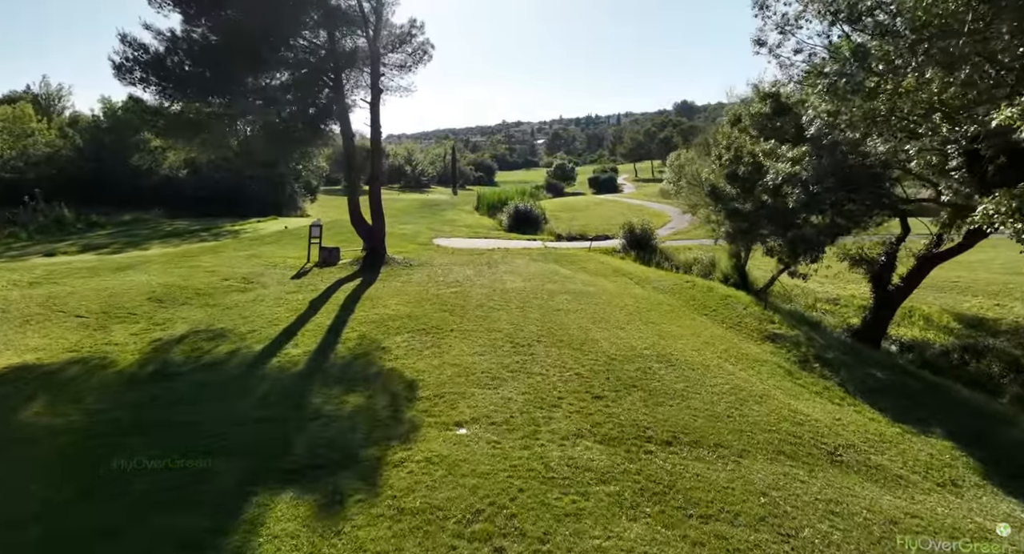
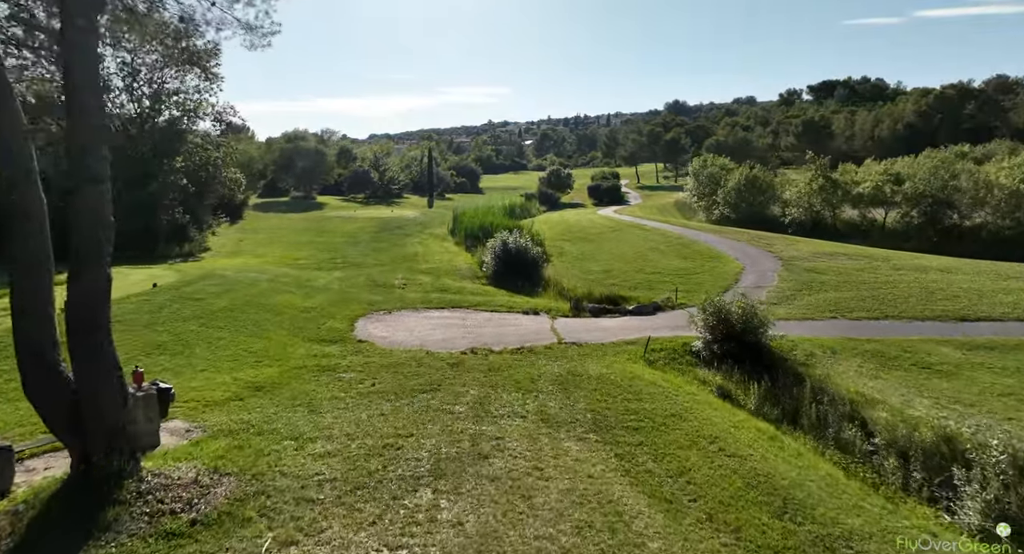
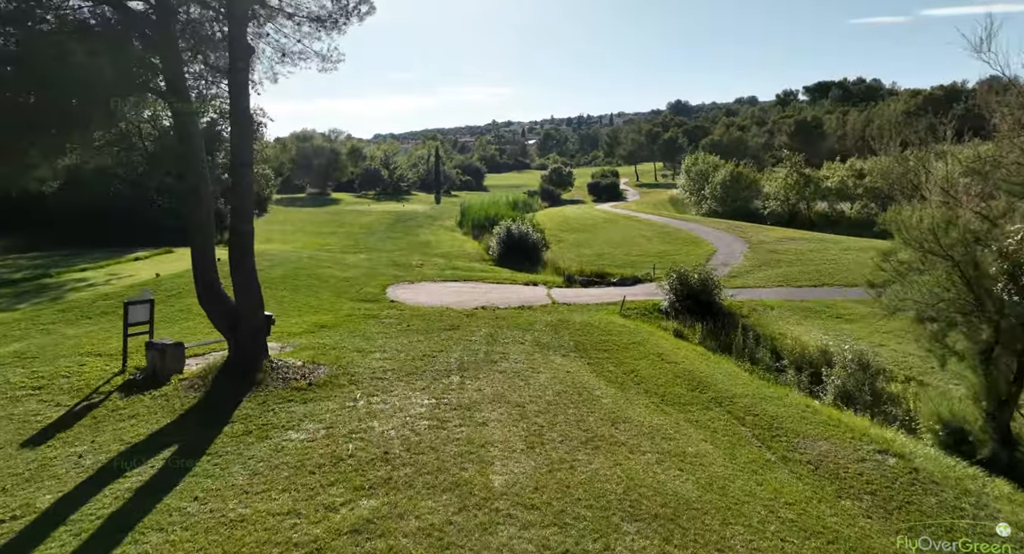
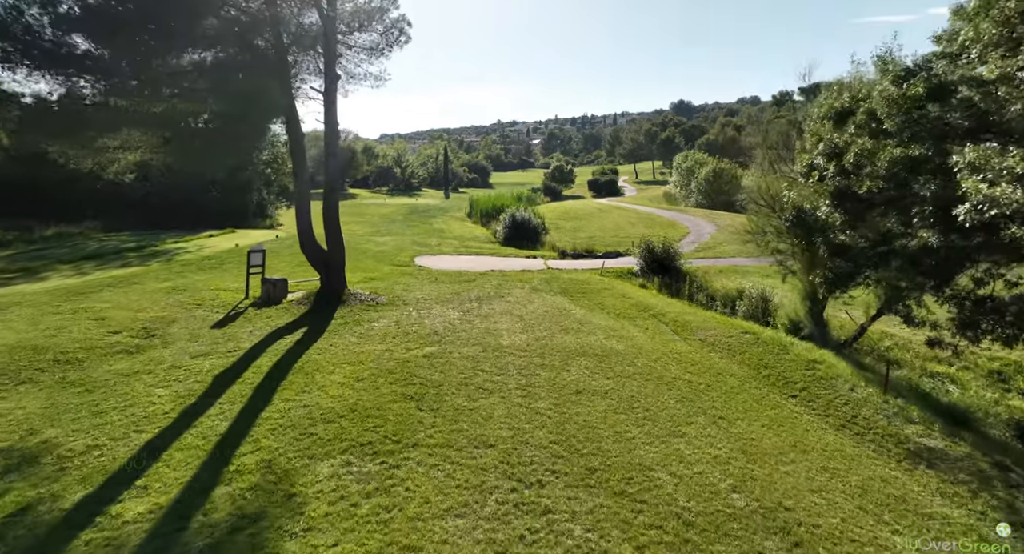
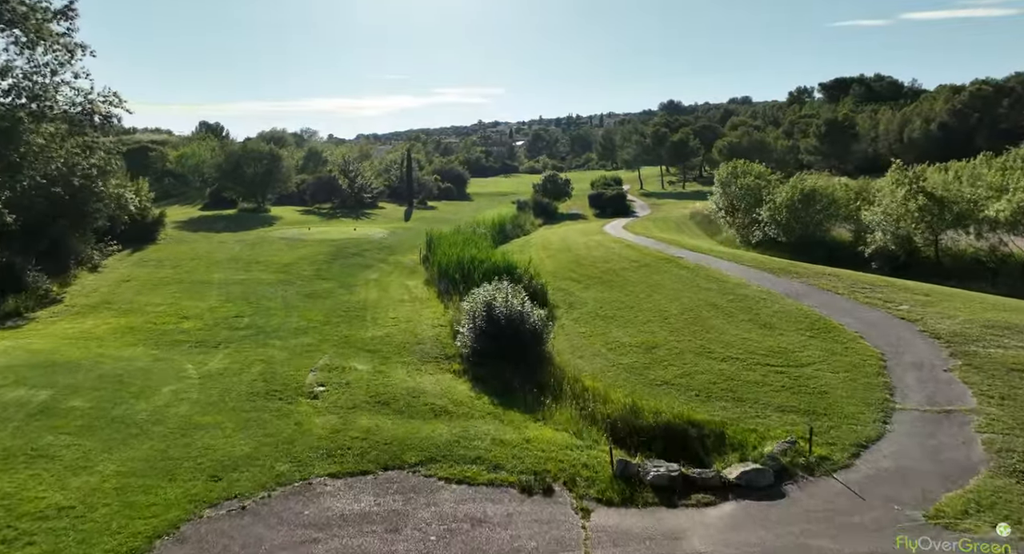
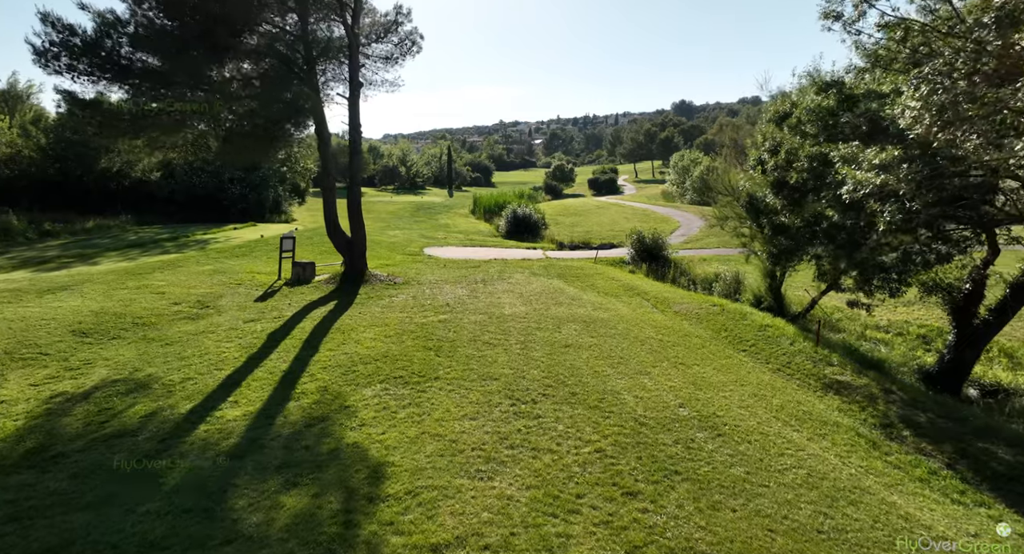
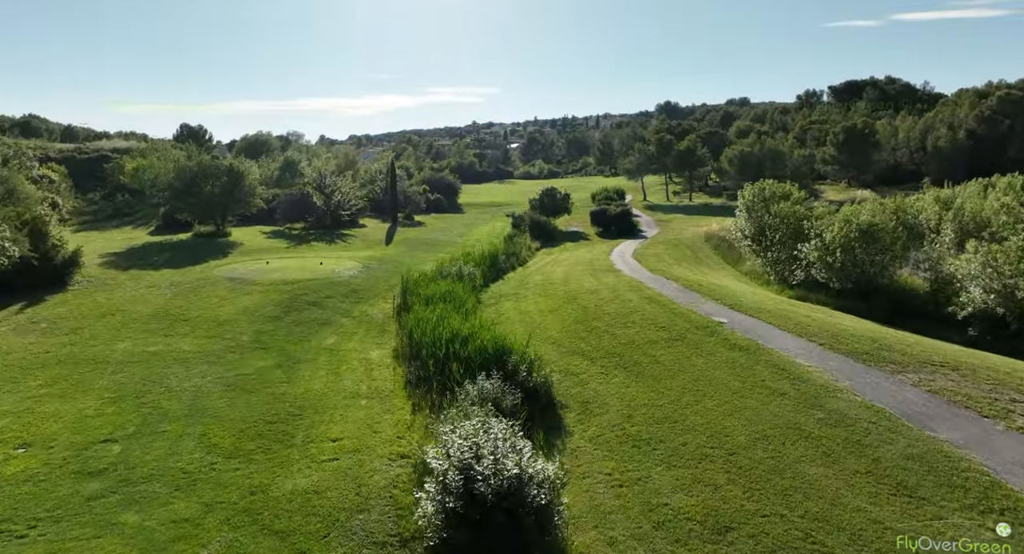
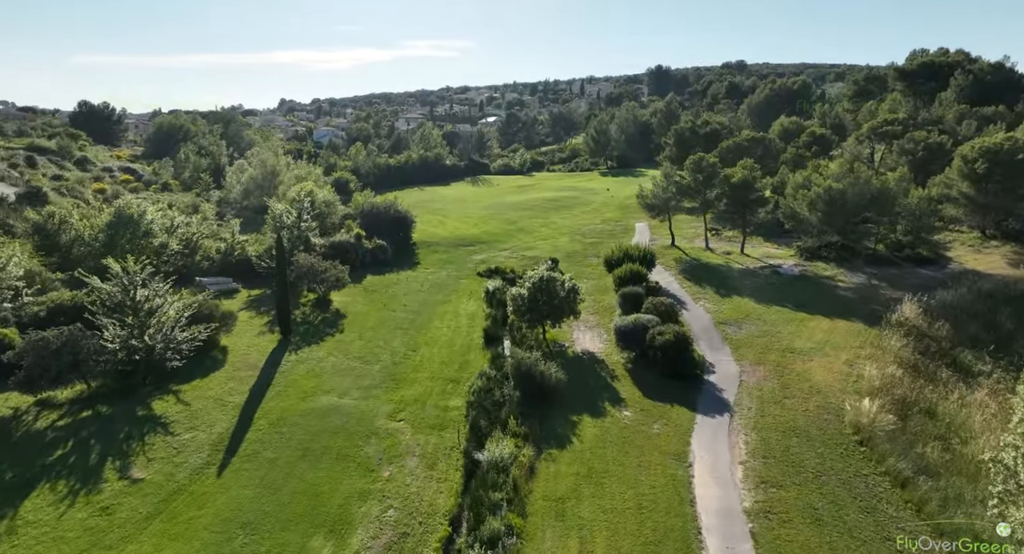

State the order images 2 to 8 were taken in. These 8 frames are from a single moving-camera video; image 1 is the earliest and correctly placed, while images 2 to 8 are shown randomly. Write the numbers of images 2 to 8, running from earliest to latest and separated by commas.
6, 4, 3, 2, 5, 7, 8
